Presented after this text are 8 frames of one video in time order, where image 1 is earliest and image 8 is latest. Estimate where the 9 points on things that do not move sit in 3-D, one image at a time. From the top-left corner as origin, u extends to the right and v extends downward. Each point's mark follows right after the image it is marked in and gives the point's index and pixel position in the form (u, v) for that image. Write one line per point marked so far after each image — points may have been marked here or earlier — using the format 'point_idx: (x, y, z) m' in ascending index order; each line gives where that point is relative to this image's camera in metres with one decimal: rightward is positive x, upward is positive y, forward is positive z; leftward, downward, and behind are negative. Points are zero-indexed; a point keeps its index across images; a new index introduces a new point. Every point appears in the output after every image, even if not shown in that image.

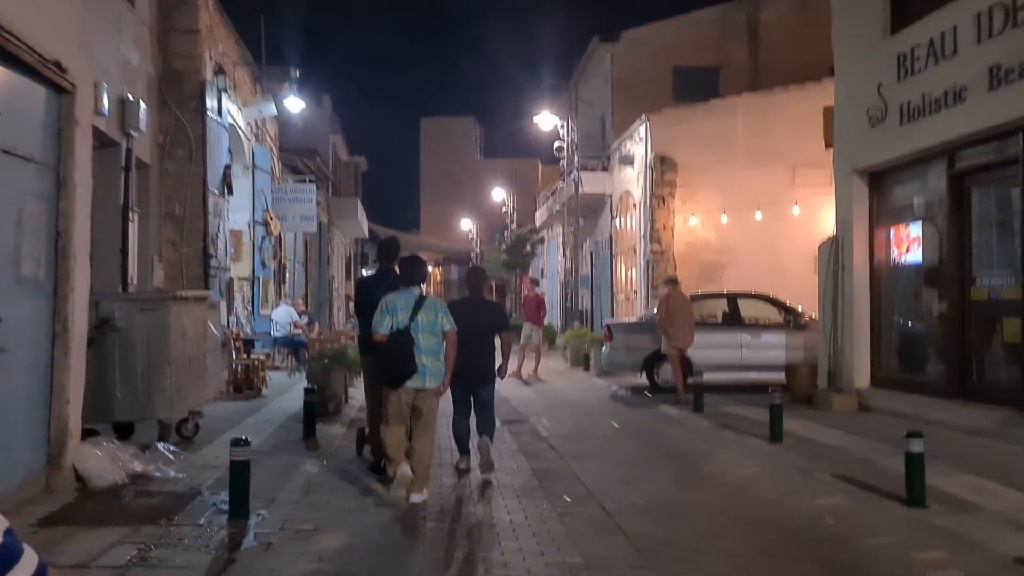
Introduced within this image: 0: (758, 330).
0: (+4.1, -0.7, +15.4) m
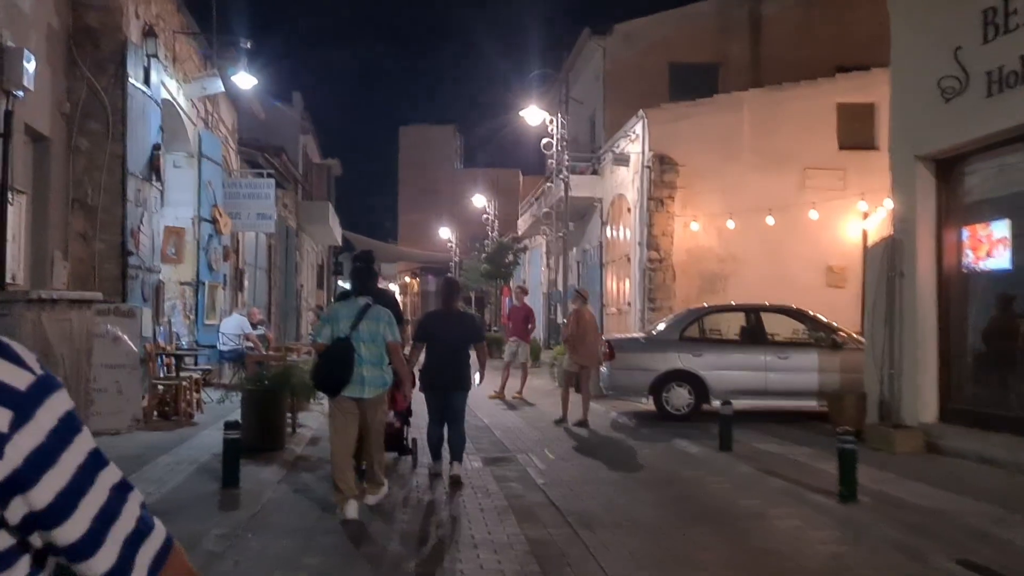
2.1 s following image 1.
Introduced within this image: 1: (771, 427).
0: (+3.8, -0.9, +13.0) m
1: (+3.2, -1.8, +11.7) m
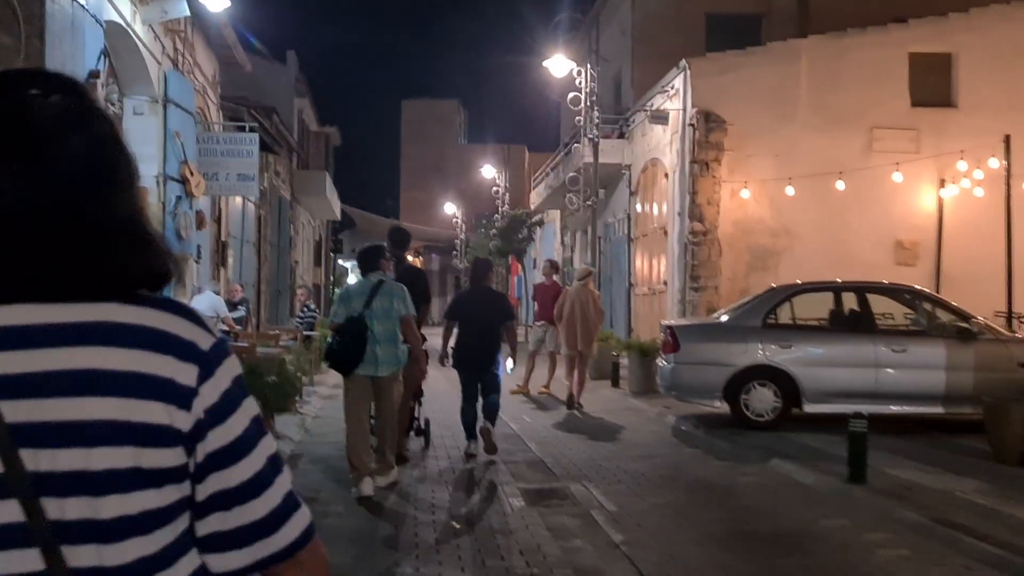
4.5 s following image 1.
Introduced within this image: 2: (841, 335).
0: (+4.3, -0.6, +10.2) m
1: (+3.7, -1.5, +8.9) m
2: (+3.7, -0.5, +10.3) m
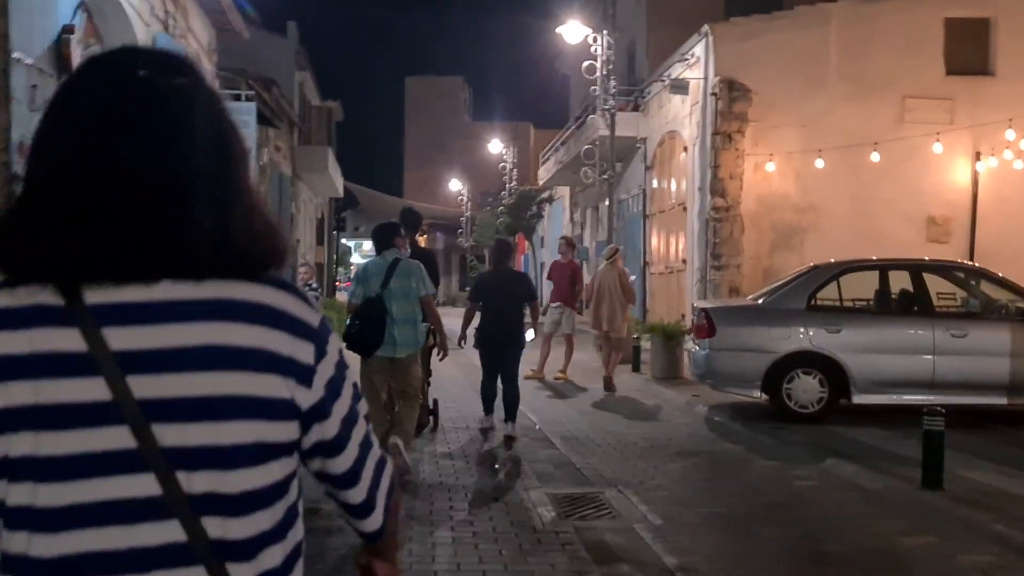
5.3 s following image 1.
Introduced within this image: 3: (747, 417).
0: (+4.5, -0.4, +9.3) m
1: (+3.9, -1.3, +8.0) m
2: (+3.9, -0.3, +9.4) m
3: (+2.5, -1.4, +10.1) m
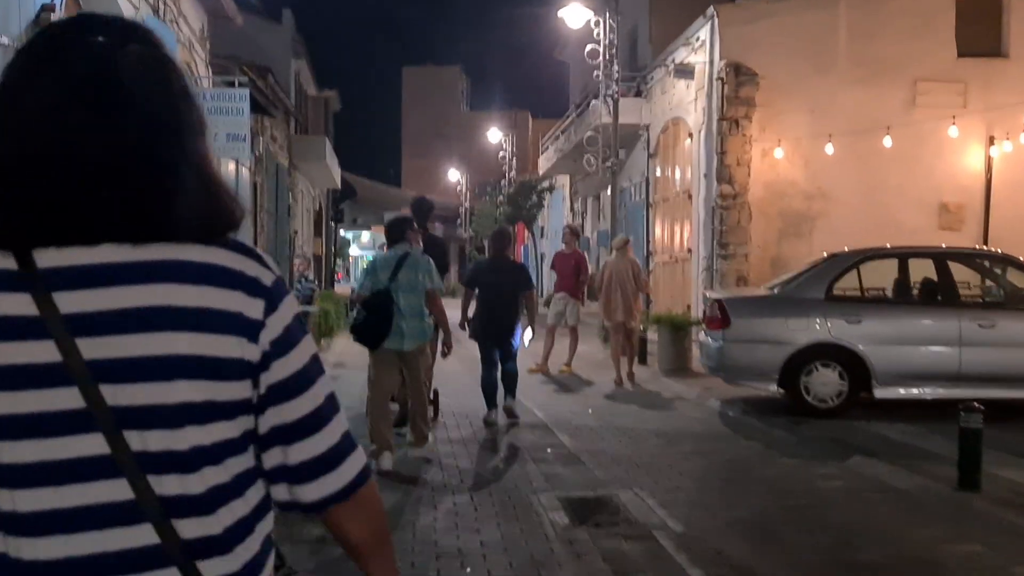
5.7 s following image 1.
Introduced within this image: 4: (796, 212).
0: (+4.5, -0.3, +8.9) m
1: (+3.9, -1.2, +7.6) m
2: (+3.9, -0.2, +9.0) m
3: (+2.6, -1.3, +9.7) m
4: (+5.4, +1.4, +17.8) m
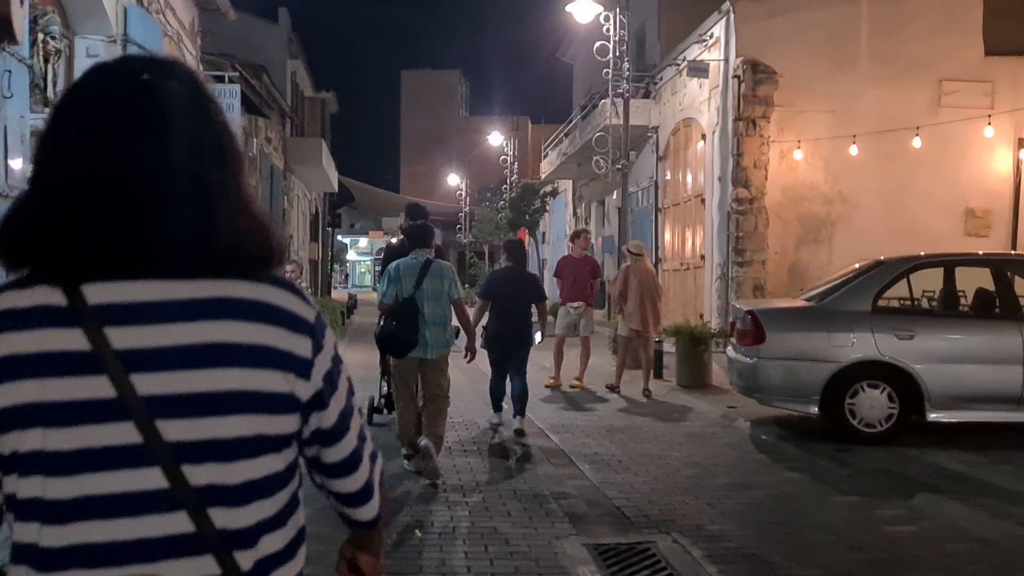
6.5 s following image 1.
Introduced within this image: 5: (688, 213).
0: (+4.6, -0.4, +8.0) m
1: (+4.0, -1.3, +6.7) m
2: (+4.0, -0.3, +8.1) m
3: (+2.7, -1.4, +8.8) m
4: (+5.5, +1.3, +16.9) m
5: (+3.7, +1.6, +19.6) m
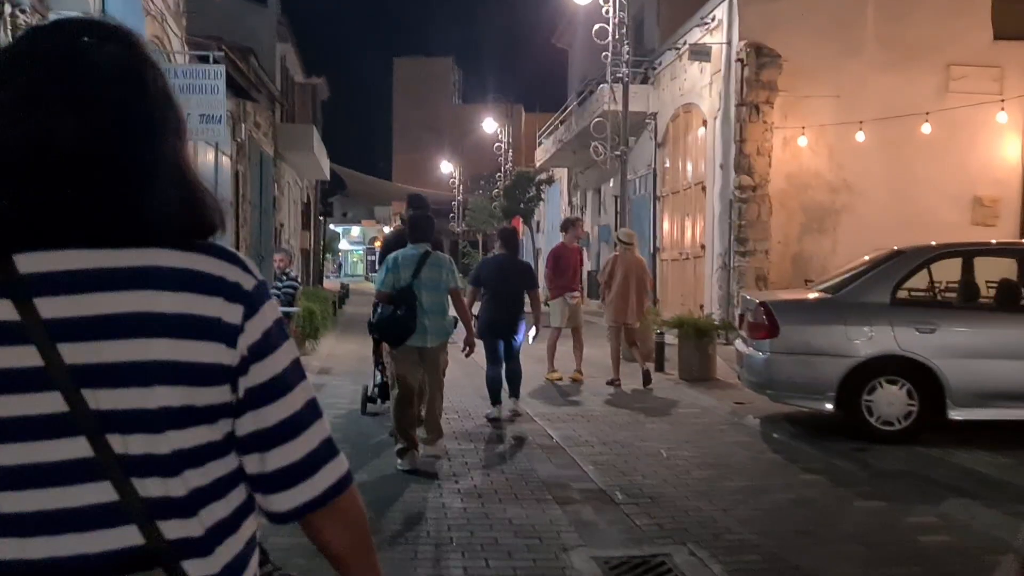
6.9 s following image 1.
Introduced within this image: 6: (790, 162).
0: (+4.6, -0.3, +7.6) m
1: (+4.0, -1.3, +6.3) m
2: (+4.0, -0.2, +7.7) m
3: (+2.7, -1.3, +8.4) m
4: (+5.4, +1.5, +16.5) m
5: (+3.6, +1.8, +19.2) m
6: (+4.9, +2.2, +16.4) m
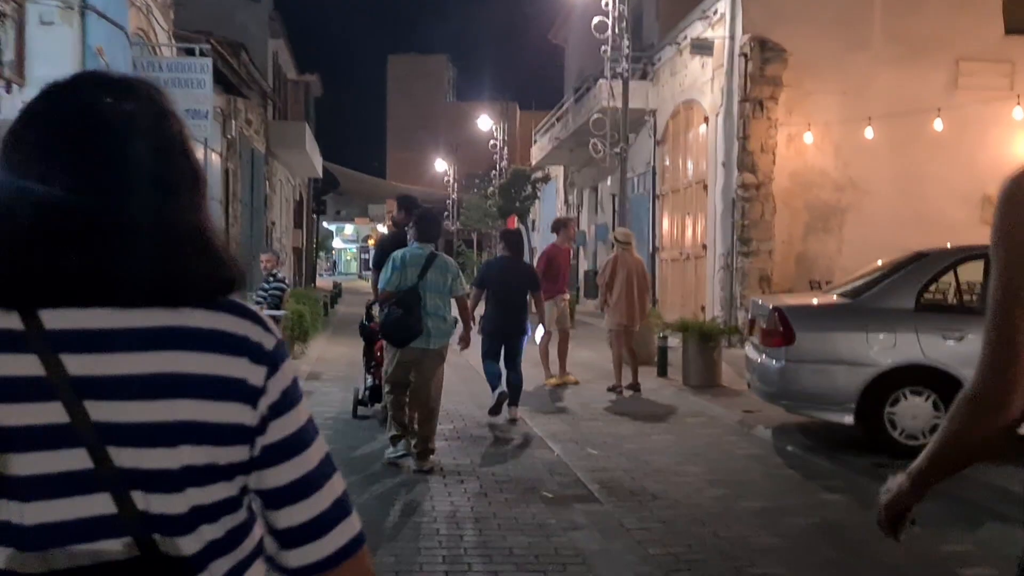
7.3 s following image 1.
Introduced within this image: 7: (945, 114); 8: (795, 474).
0: (+4.6, -0.3, +7.1) m
1: (+4.0, -1.3, +5.8) m
2: (+4.0, -0.3, +7.2) m
3: (+2.7, -1.3, +7.9) m
4: (+5.4, +1.4, +16.0) m
5: (+3.5, +1.8, +18.7) m
6: (+4.8, +2.2, +16.0) m
7: (+7.2, +2.9, +16.0) m
8: (+2.2, -1.4, +6.9) m
